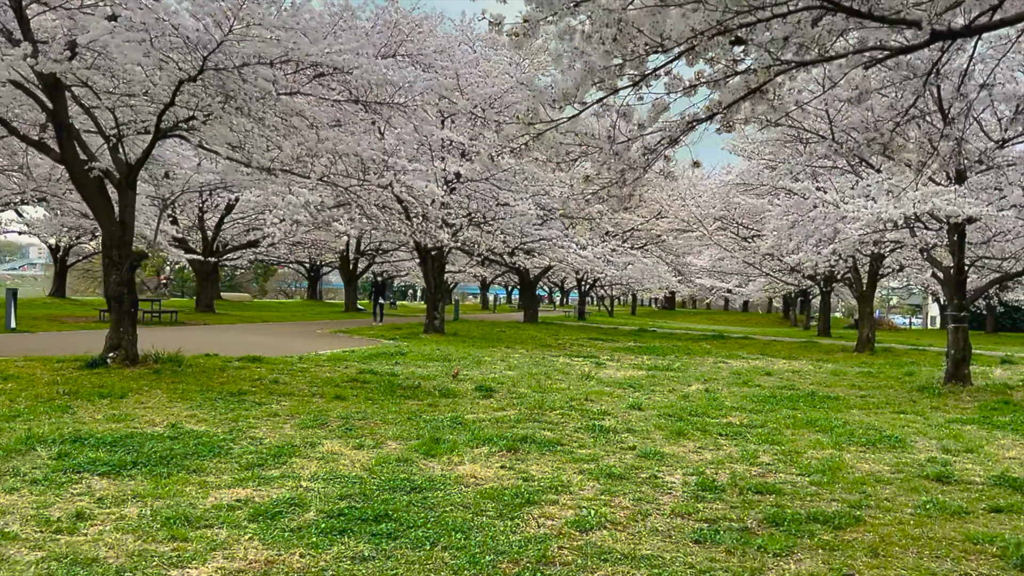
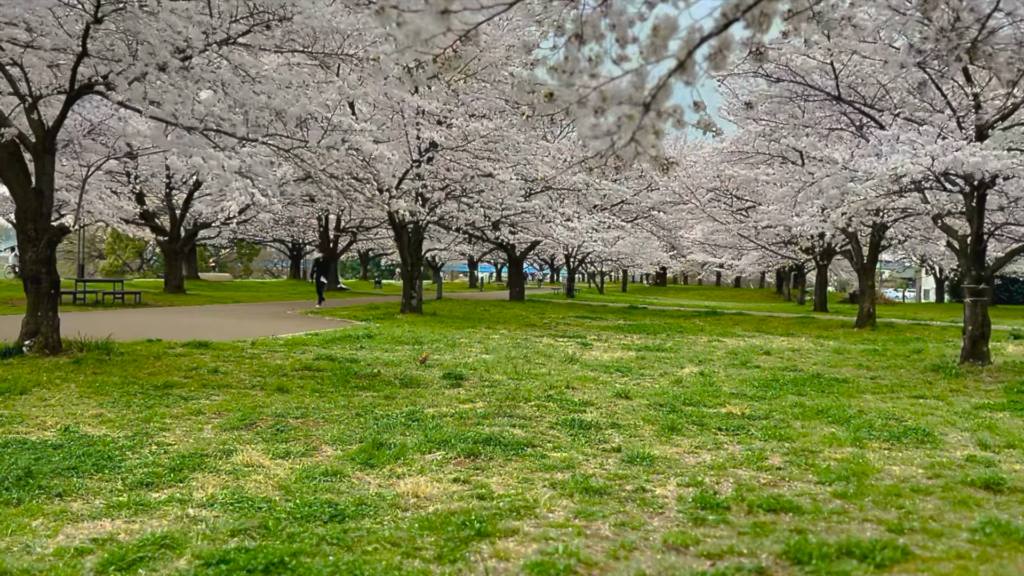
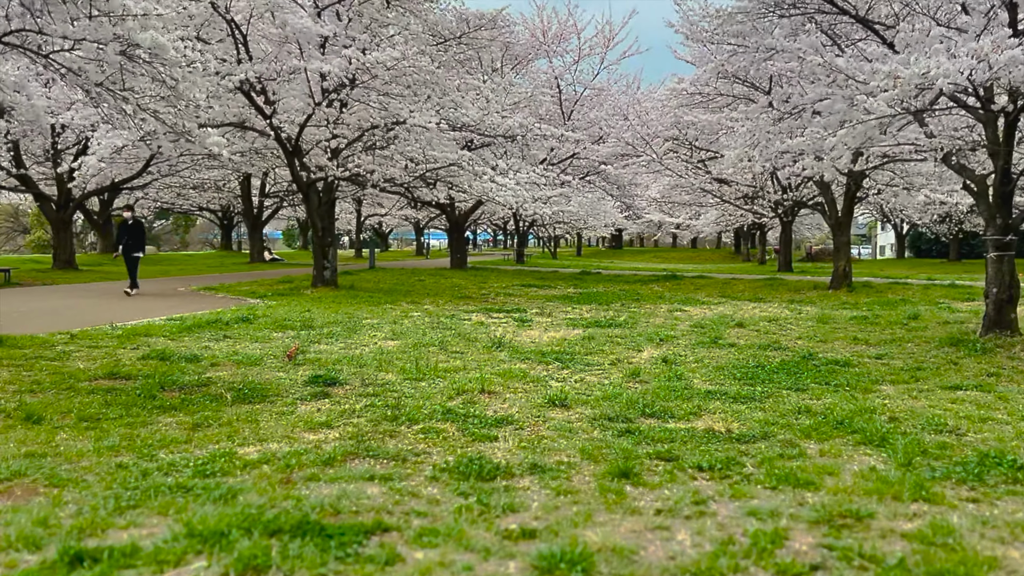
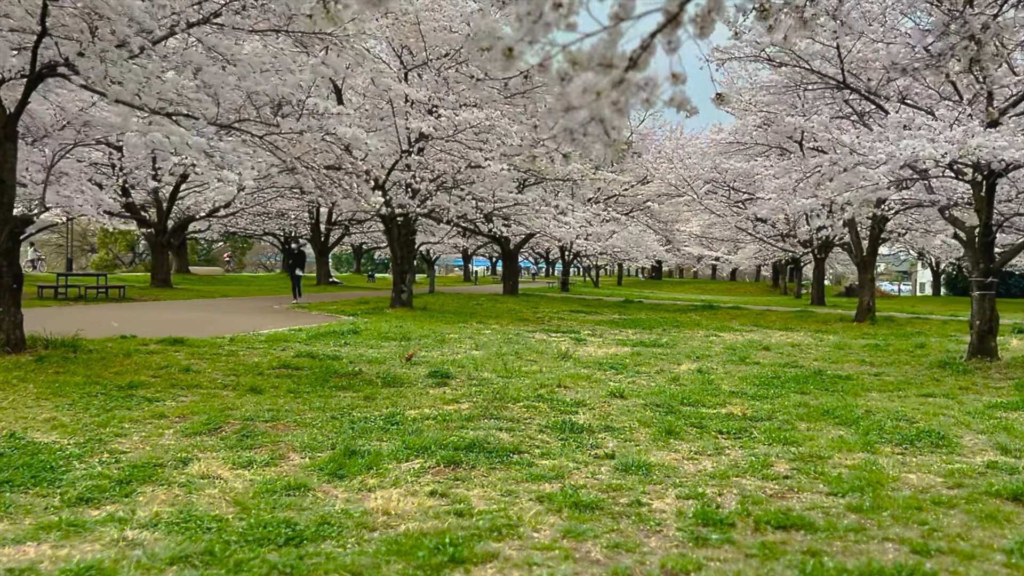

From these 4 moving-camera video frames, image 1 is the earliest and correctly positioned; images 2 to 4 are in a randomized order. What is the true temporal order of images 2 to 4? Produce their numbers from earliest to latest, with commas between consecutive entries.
2, 4, 3
